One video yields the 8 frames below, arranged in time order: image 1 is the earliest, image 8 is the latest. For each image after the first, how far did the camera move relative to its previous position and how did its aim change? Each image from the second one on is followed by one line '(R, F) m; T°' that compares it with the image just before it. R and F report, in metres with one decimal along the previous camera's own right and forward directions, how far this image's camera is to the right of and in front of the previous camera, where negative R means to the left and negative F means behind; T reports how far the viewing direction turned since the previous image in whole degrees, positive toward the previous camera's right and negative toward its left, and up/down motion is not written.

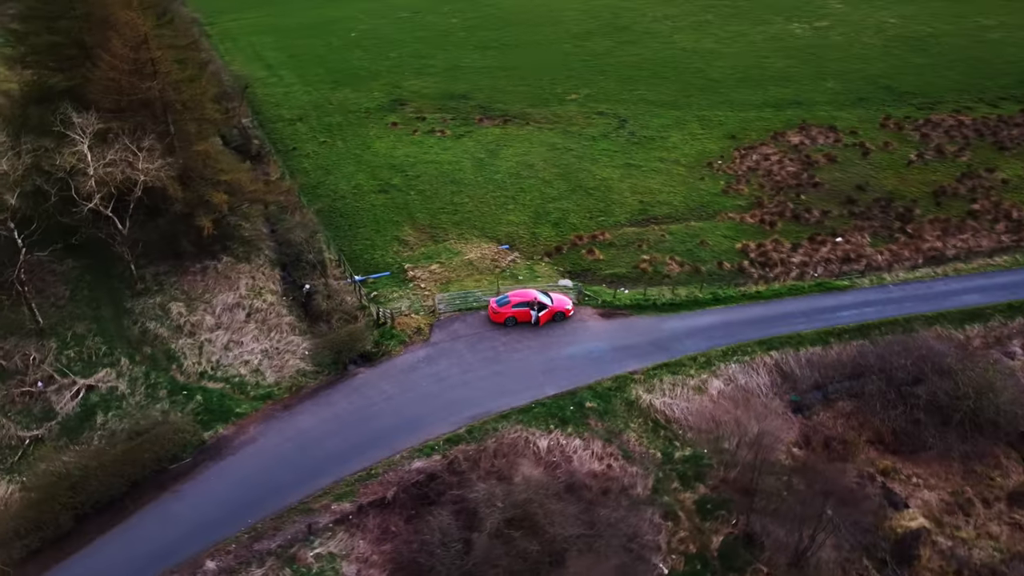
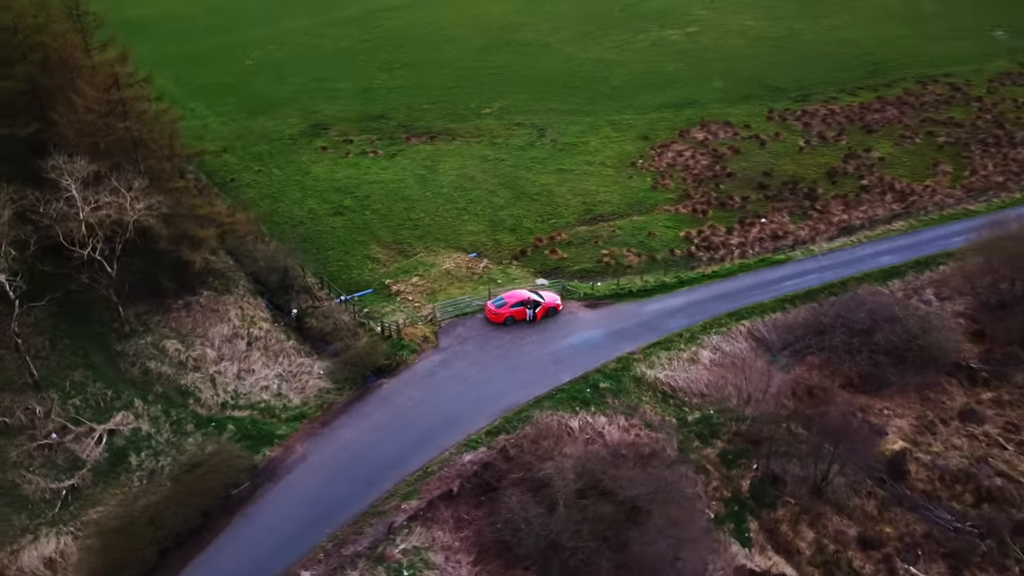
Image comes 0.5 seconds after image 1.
(-3.7, -1.3) m; +10°
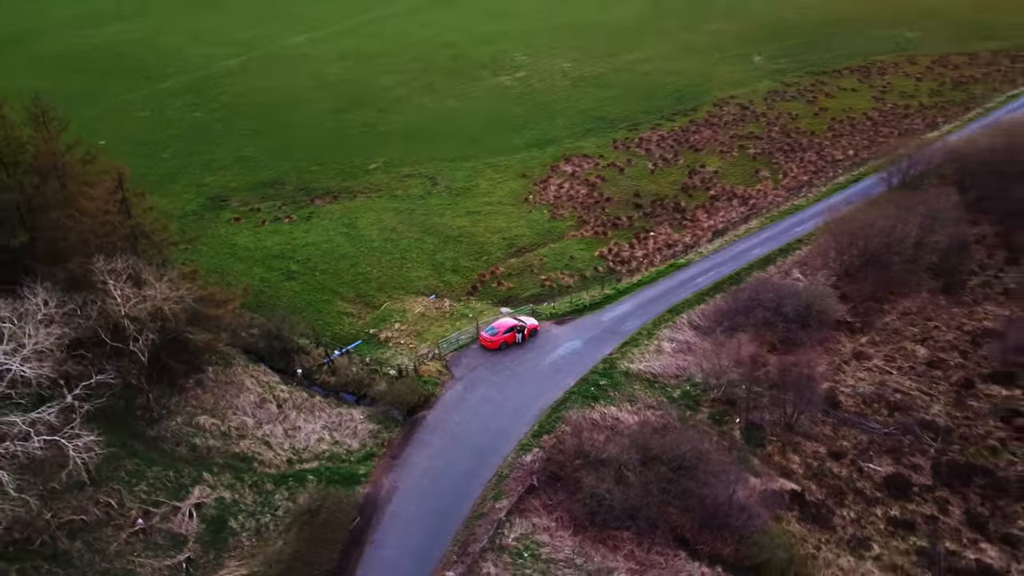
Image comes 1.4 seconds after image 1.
(-6.5, -3.0) m; +16°
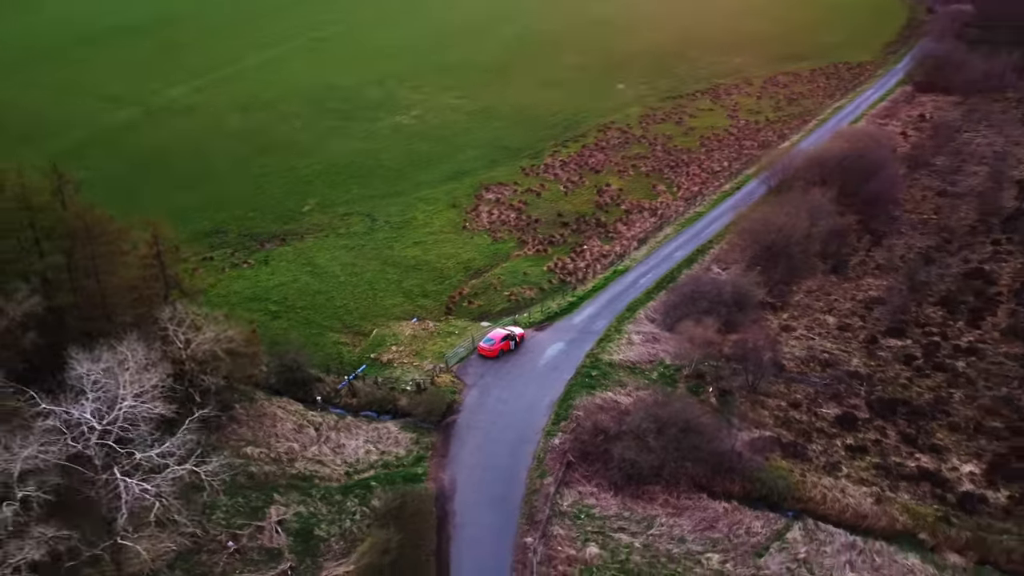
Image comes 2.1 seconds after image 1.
(-5.3, -3.1) m; +11°
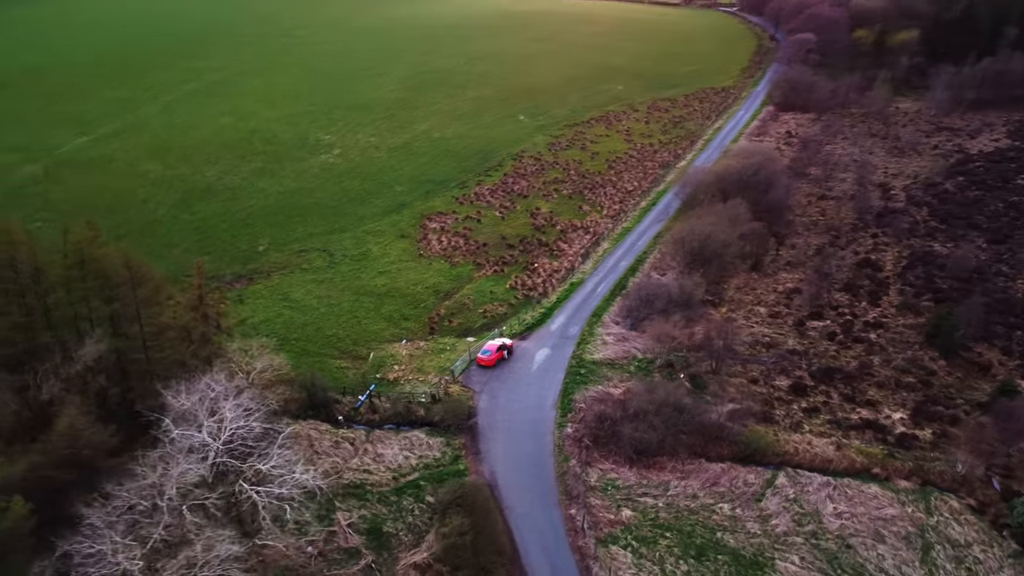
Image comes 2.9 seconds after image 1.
(-5.1, -3.2) m; +10°
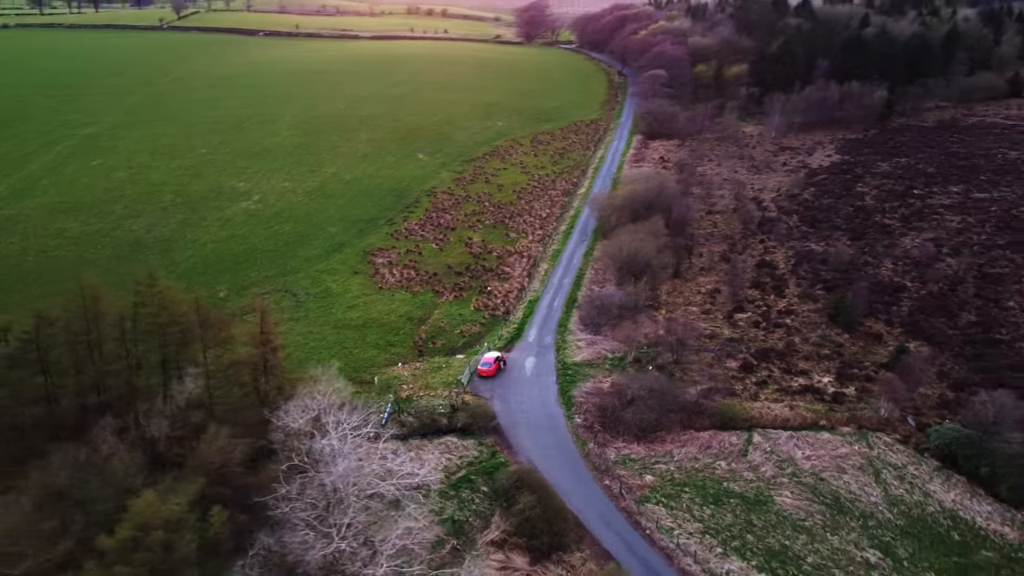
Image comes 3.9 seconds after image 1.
(-7.0, -4.0) m; +12°
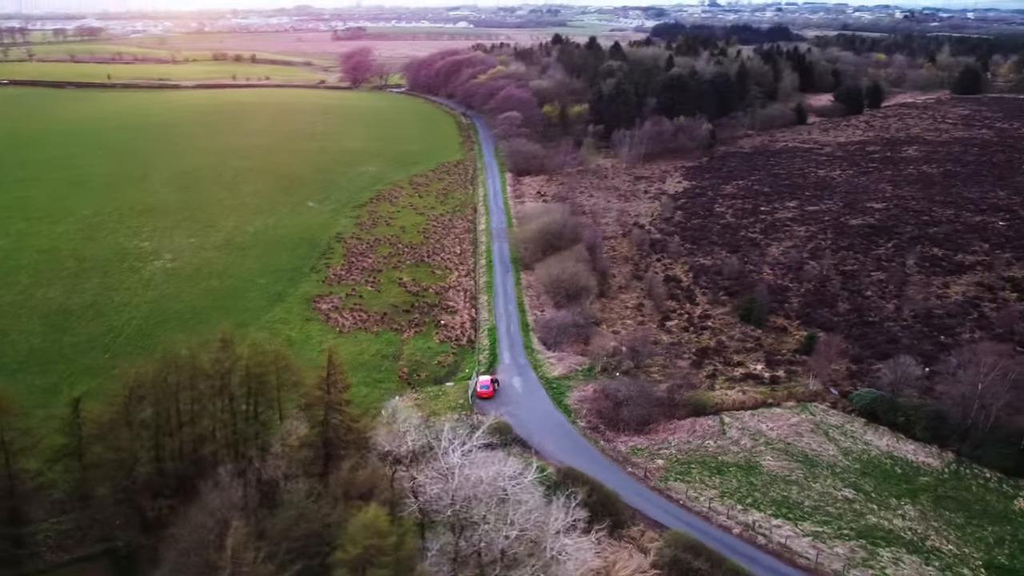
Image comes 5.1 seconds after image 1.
(-9.2, -3.5) m; +14°
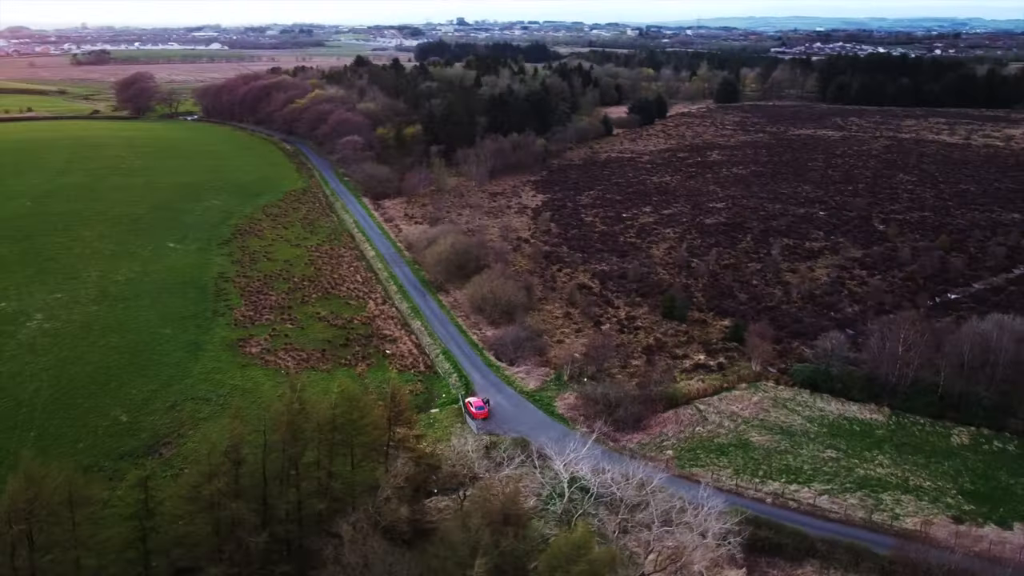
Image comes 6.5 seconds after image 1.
(-10.9, +0.3) m; +16°
